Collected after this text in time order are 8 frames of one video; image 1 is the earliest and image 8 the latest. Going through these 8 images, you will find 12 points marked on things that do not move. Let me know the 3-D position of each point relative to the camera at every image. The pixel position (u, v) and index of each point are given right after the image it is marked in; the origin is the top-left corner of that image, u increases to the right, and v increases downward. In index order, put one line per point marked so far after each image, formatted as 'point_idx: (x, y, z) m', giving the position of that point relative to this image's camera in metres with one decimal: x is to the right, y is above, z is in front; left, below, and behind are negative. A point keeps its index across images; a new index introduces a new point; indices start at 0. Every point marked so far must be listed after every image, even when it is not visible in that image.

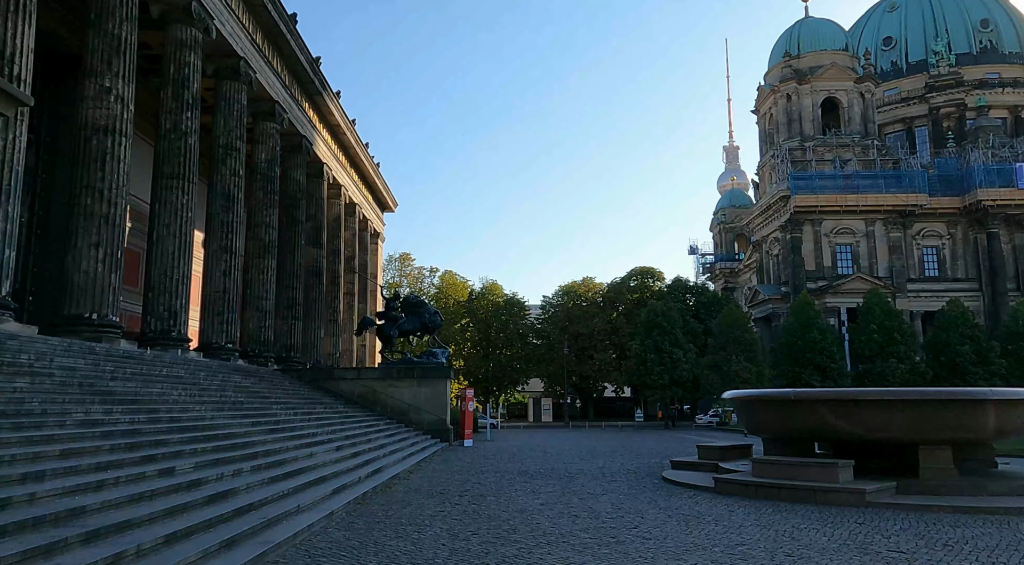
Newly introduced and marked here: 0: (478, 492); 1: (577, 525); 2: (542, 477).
0: (-0.6, -3.5, +12.9) m
1: (+0.8, -3.1, +9.7) m
2: (+0.6, -4.2, +16.4) m
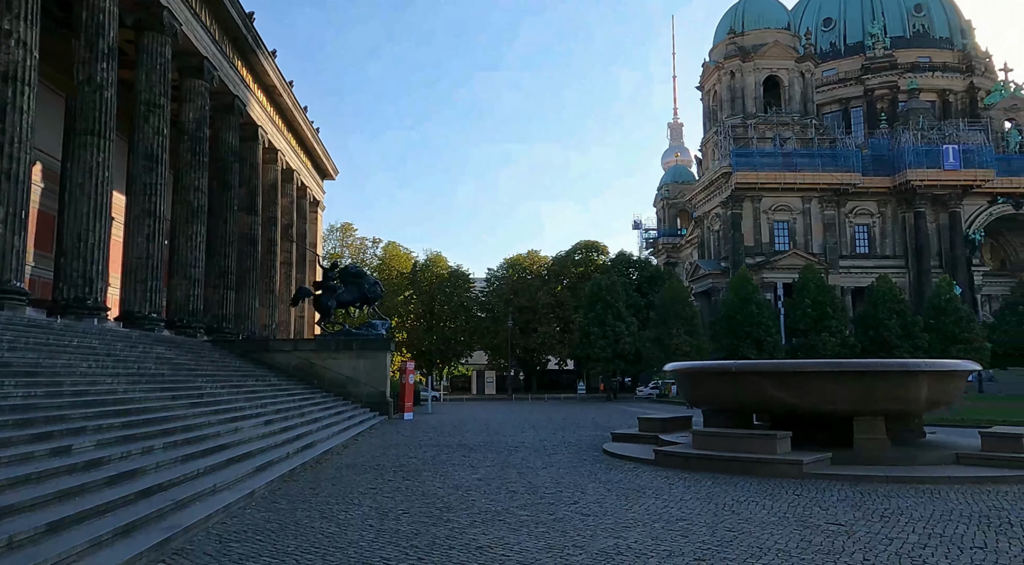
0: (-1.7, -3.0, +12.5) m
1: (0.0, -2.7, +9.4) m
2: (-0.6, -3.6, +16.1) m
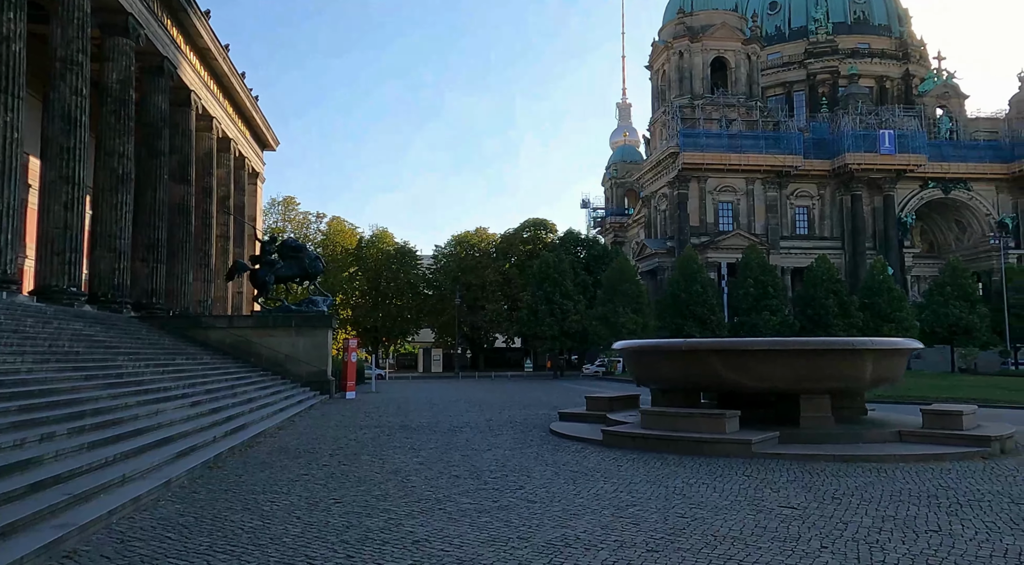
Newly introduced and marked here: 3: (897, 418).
0: (-2.5, -2.6, +11.8) m
1: (-0.6, -2.4, +8.9) m
2: (-1.8, -3.1, +15.6) m
3: (+8.0, -2.8, +15.9) m
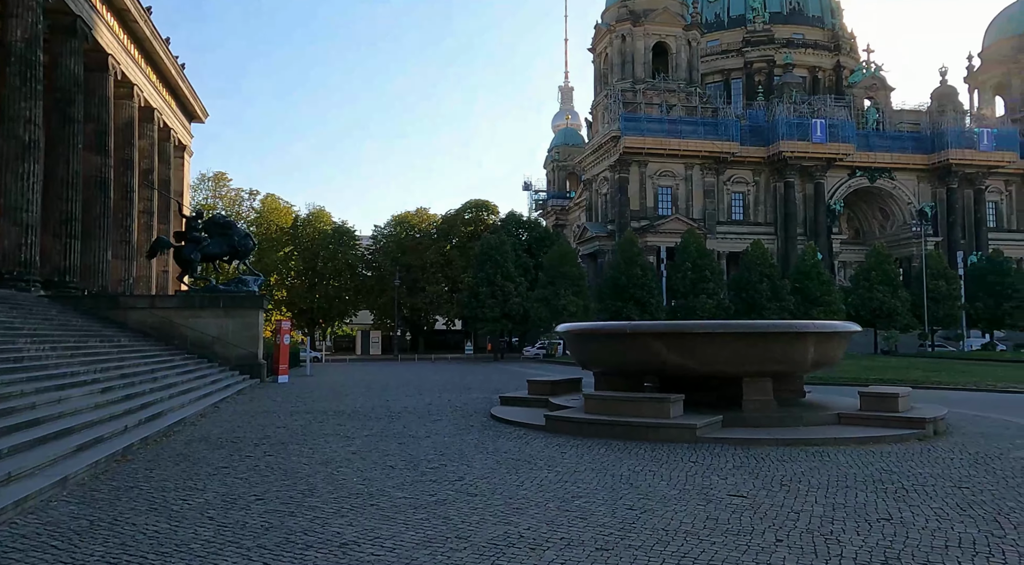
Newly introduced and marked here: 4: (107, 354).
0: (-3.4, -2.3, +11.1) m
1: (-1.3, -2.2, +8.3) m
2: (-3.0, -2.7, +14.9) m
3: (+6.7, -2.5, +16.0) m
4: (-7.7, -1.4, +14.4) m
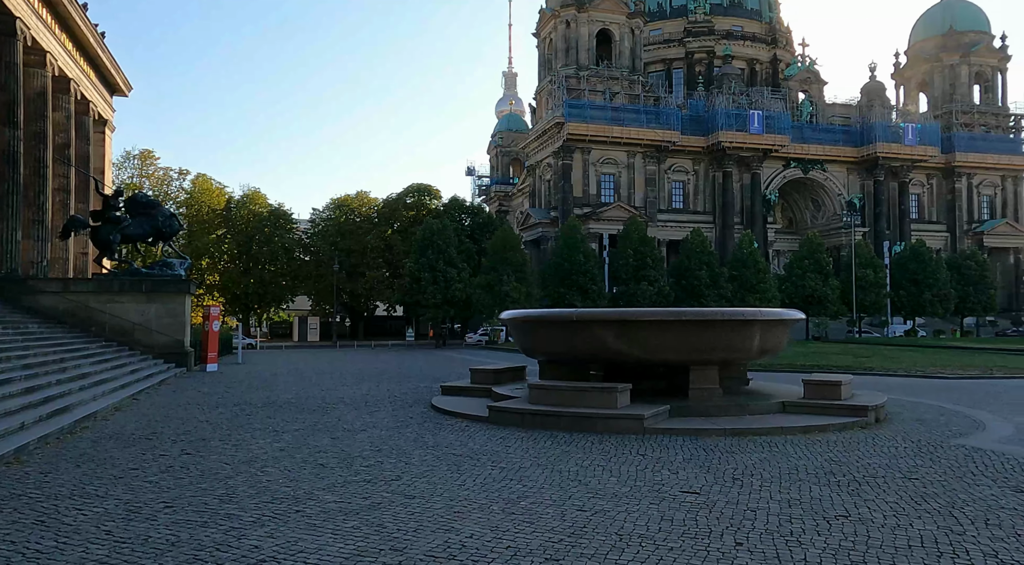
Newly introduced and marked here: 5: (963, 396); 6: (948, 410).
0: (-4.2, -2.0, +10.3) m
1: (-1.9, -2.0, +7.6) m
2: (-4.1, -2.4, +14.1) m
3: (+5.5, -2.2, +15.9) m
4: (-8.7, -1.1, +13.3) m
5: (+10.3, -2.6, +17.7) m
6: (+8.5, -2.5, +14.9) m
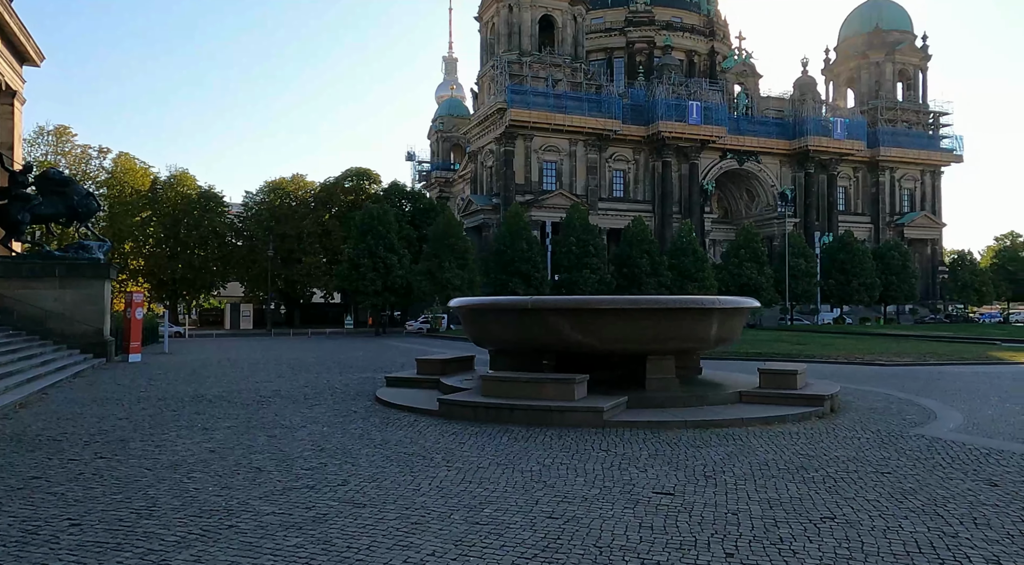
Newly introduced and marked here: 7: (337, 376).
0: (-4.8, -1.8, +9.3) m
1: (-2.3, -1.8, +6.8) m
2: (-4.9, -2.1, +13.1) m
3: (+4.5, -1.9, +15.6) m
4: (-9.5, -0.8, +11.8) m
5: (+9.1, -2.4, +17.8) m
6: (+7.5, -2.3, +14.9) m
7: (-4.3, -2.3, +18.8) m
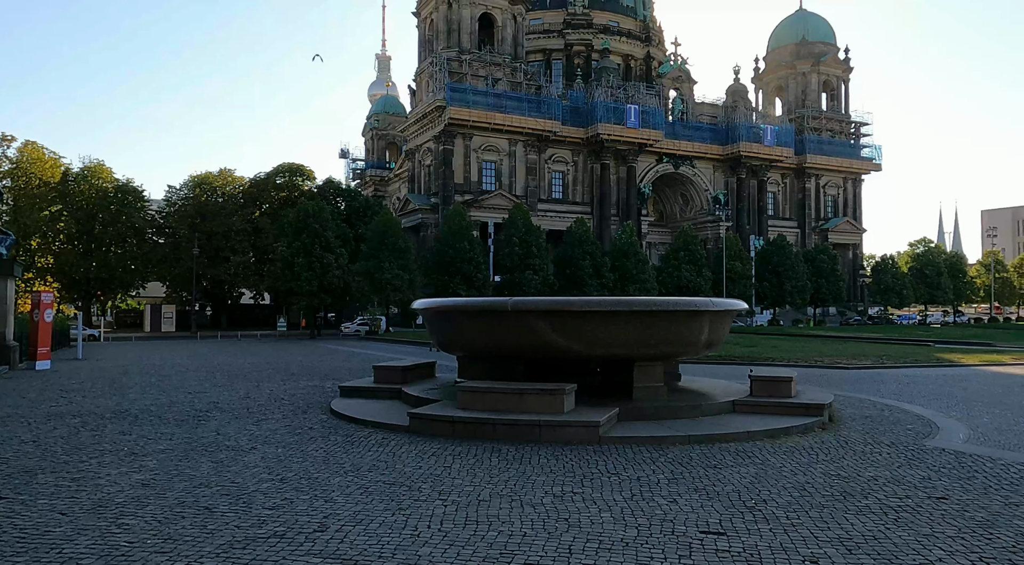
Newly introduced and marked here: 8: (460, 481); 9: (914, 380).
0: (-4.8, -1.8, +7.5) m
1: (-2.1, -1.8, +5.3) m
2: (-5.3, -2.1, +11.3) m
3: (+3.9, -1.9, +14.7) m
4: (-9.7, -0.7, +9.7) m
5: (+8.3, -2.4, +17.2) m
6: (+7.0, -2.3, +14.2) m
7: (-5.1, -2.3, +17.0) m
8: (-0.5, -2.0, +7.8) m
9: (+10.4, -2.5, +19.5) m
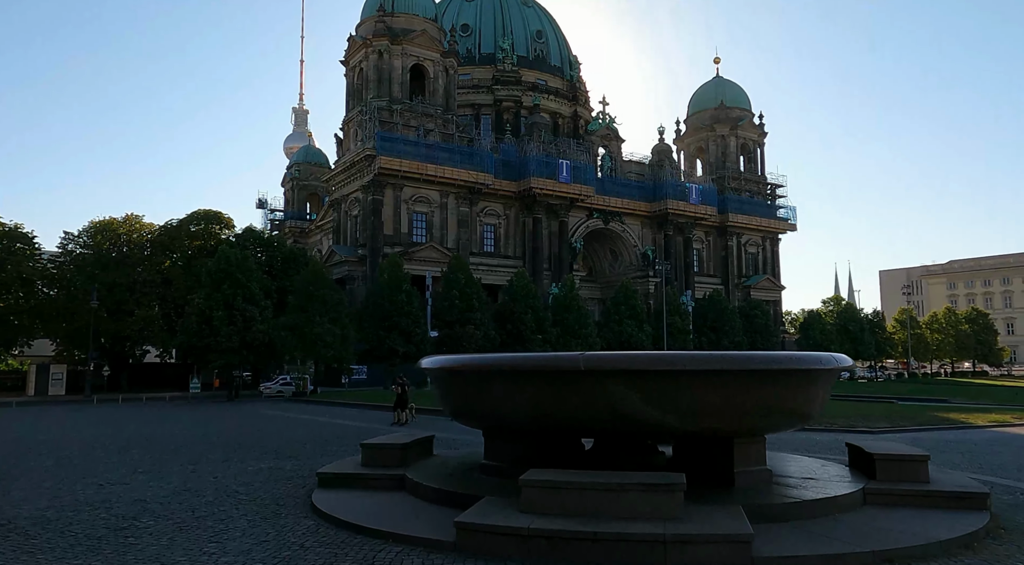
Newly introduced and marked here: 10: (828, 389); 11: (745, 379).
0: (-3.5, -2.0, +3.6) m
1: (-0.5, -1.8, +1.7) m
2: (-4.3, -2.5, +7.3) m
3: (+4.4, -2.7, +11.6) m
4: (-8.6, -1.0, +5.3) m
5: (+8.5, -3.4, +14.6) m
6: (+7.5, -3.1, +11.4) m
7: (-4.8, -3.2, +13.0) m
8: (+0.8, -2.2, +4.3) m
9: (+10.3, -3.7, +17.1) m
10: (+4.2, -1.4, +10.2) m
11: (+2.8, -1.1, +9.2) m
